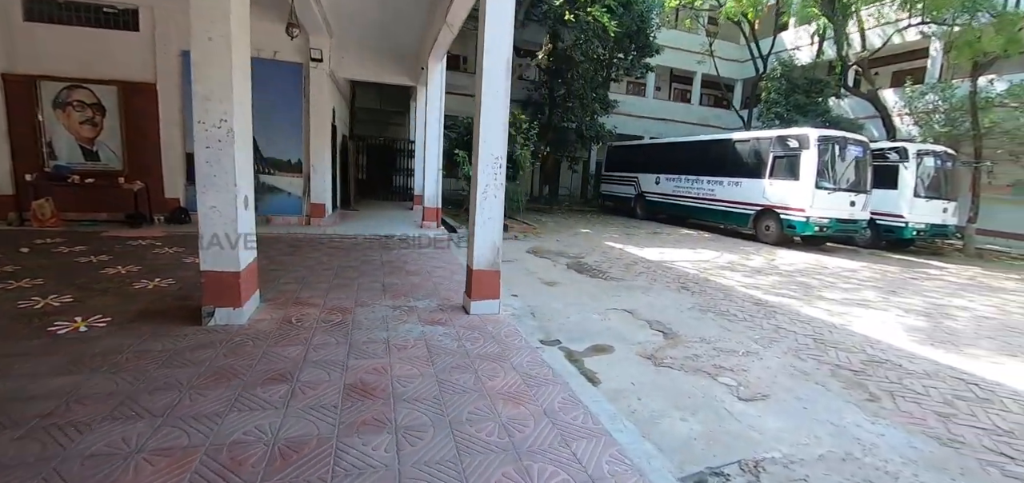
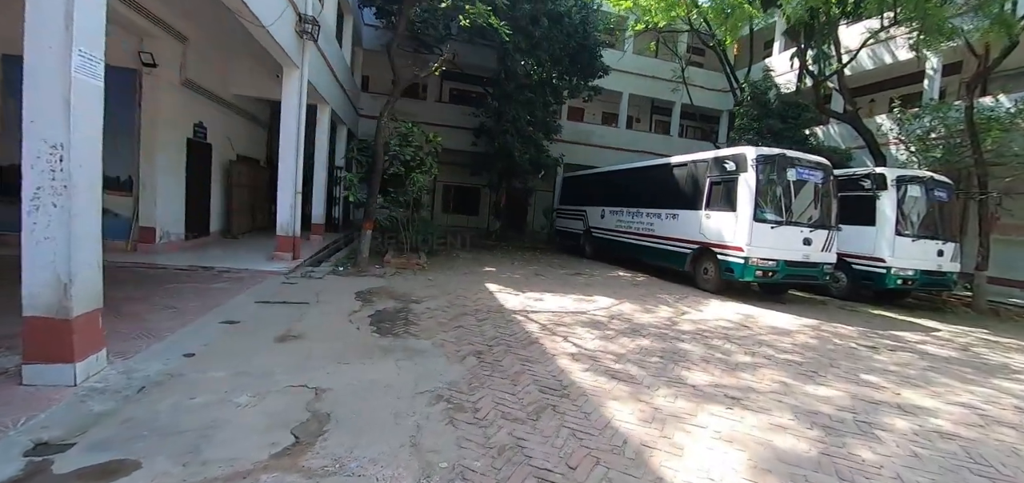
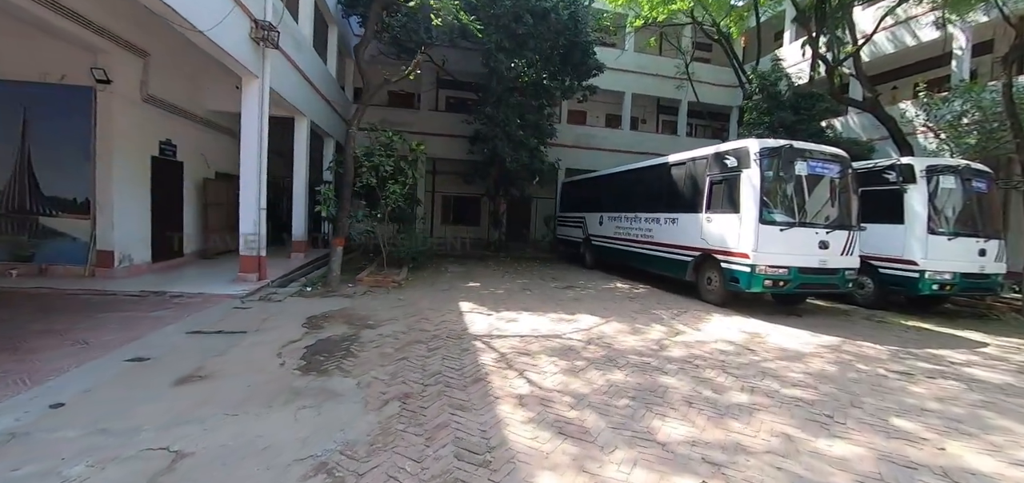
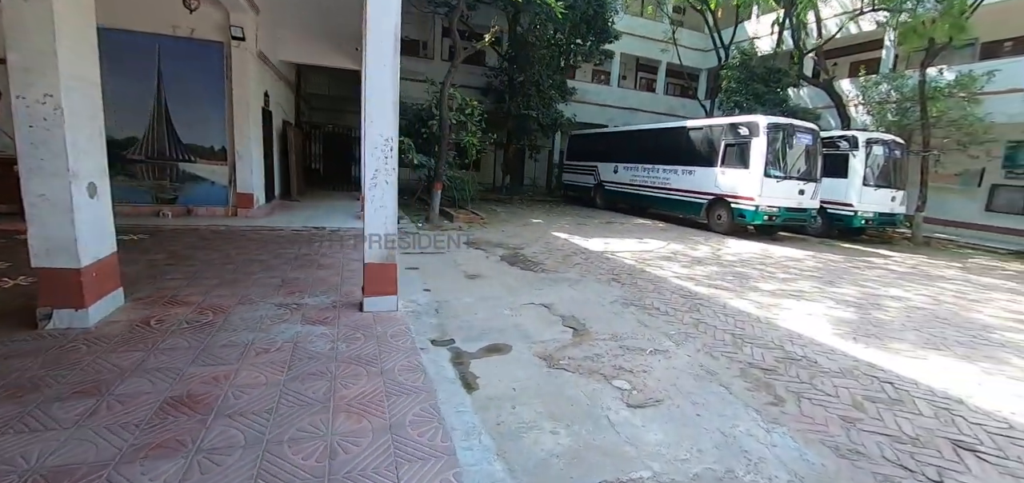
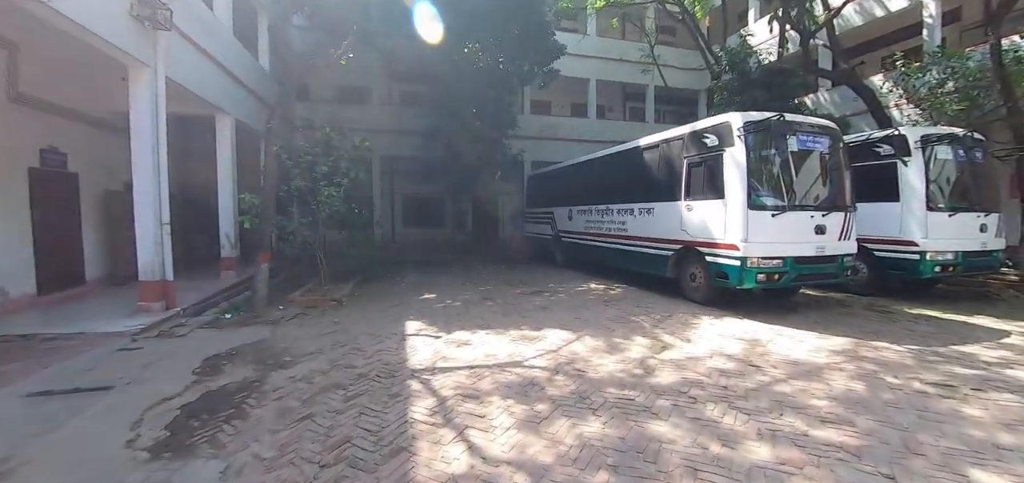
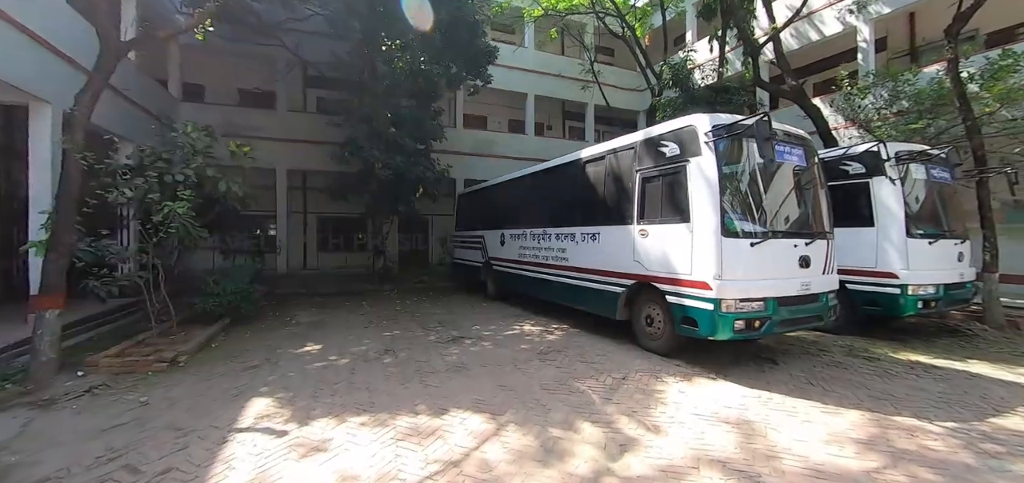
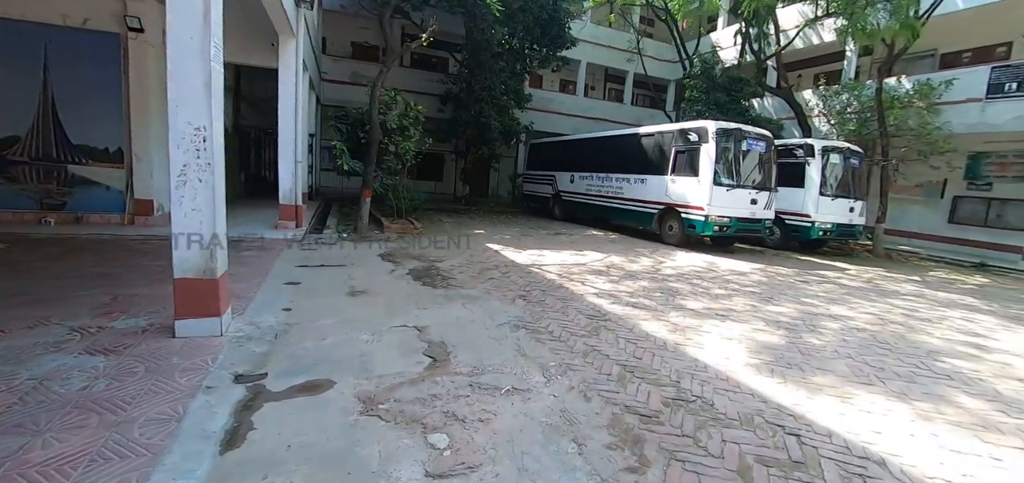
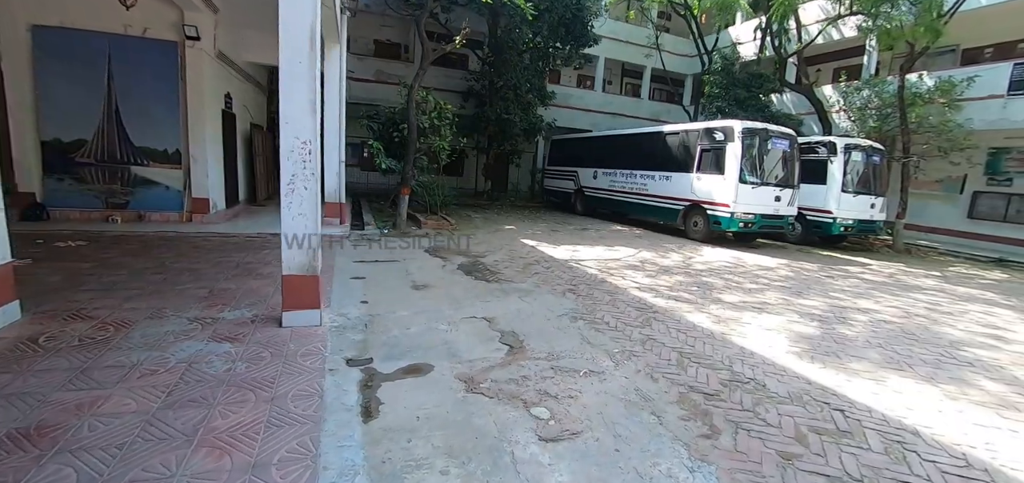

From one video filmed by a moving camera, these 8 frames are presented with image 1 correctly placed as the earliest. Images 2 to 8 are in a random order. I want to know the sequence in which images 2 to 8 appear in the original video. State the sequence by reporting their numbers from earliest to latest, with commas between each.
4, 8, 7, 2, 3, 5, 6
